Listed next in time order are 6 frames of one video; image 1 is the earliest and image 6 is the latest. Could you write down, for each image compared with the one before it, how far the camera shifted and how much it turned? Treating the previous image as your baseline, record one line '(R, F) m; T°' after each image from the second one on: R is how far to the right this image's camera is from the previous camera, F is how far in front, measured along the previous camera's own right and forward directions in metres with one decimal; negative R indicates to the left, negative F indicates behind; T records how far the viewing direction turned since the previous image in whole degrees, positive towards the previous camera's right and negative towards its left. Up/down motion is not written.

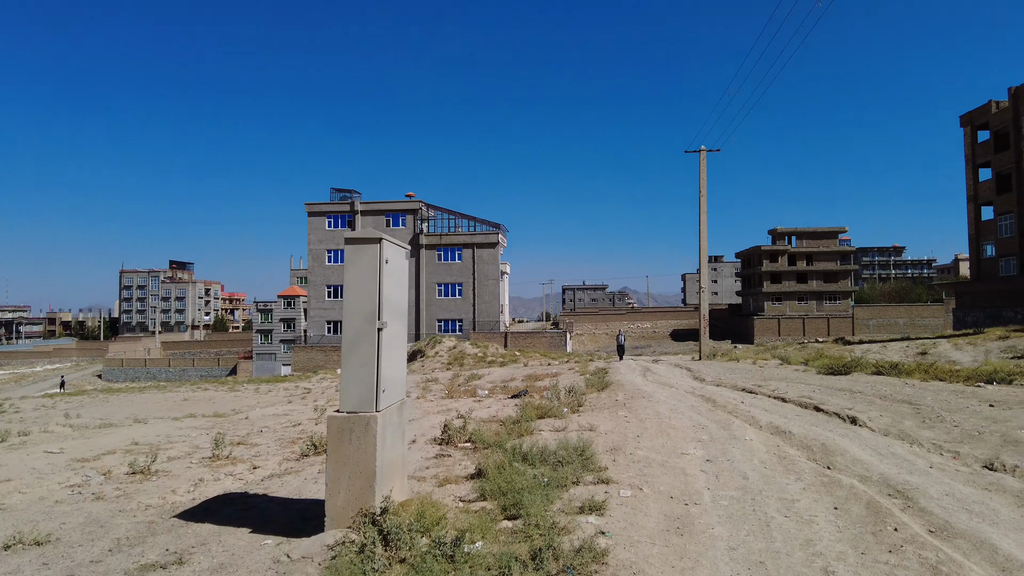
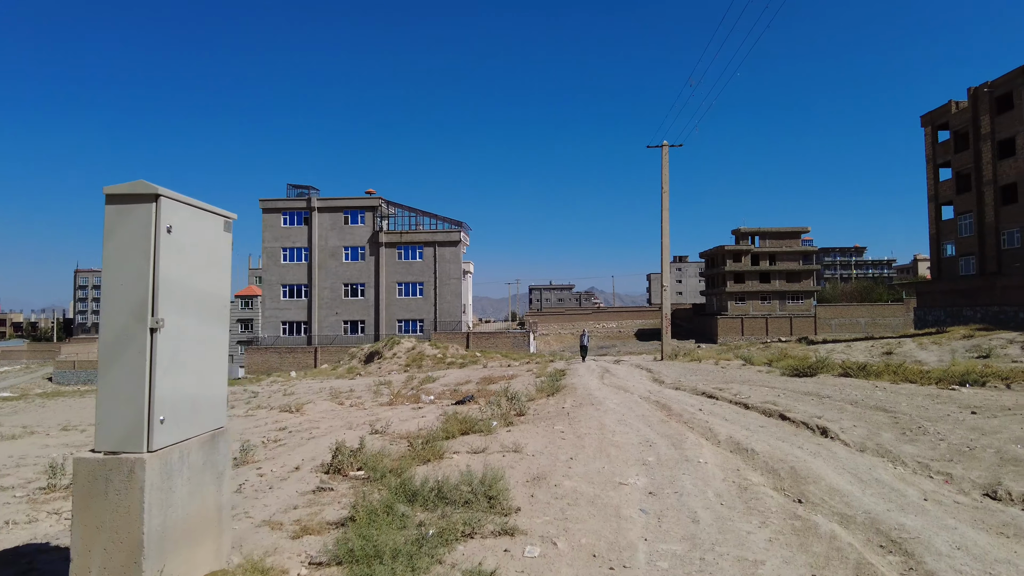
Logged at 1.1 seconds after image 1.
(+0.7, +1.5) m; +3°
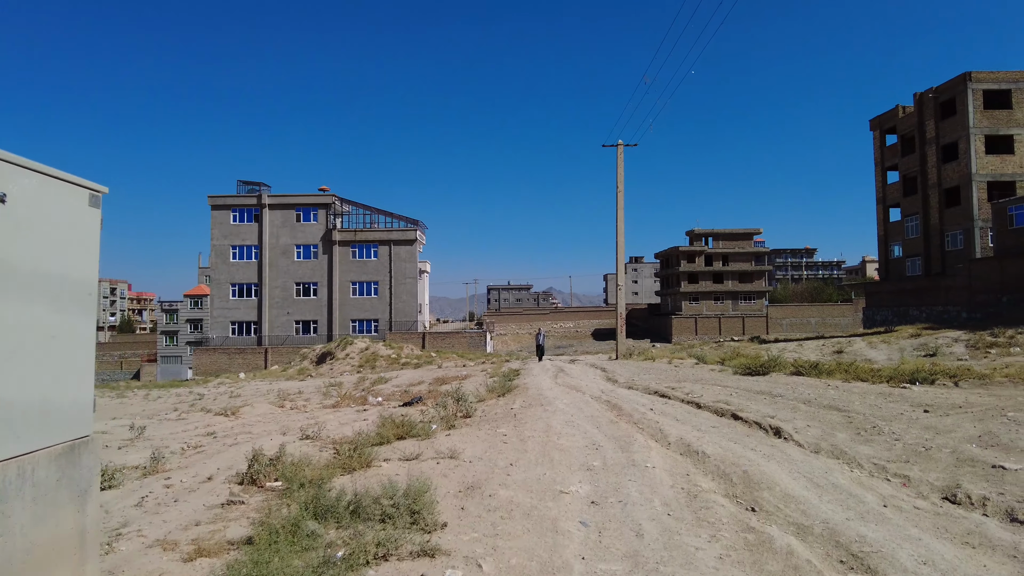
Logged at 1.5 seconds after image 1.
(+0.2, +0.5) m; +4°
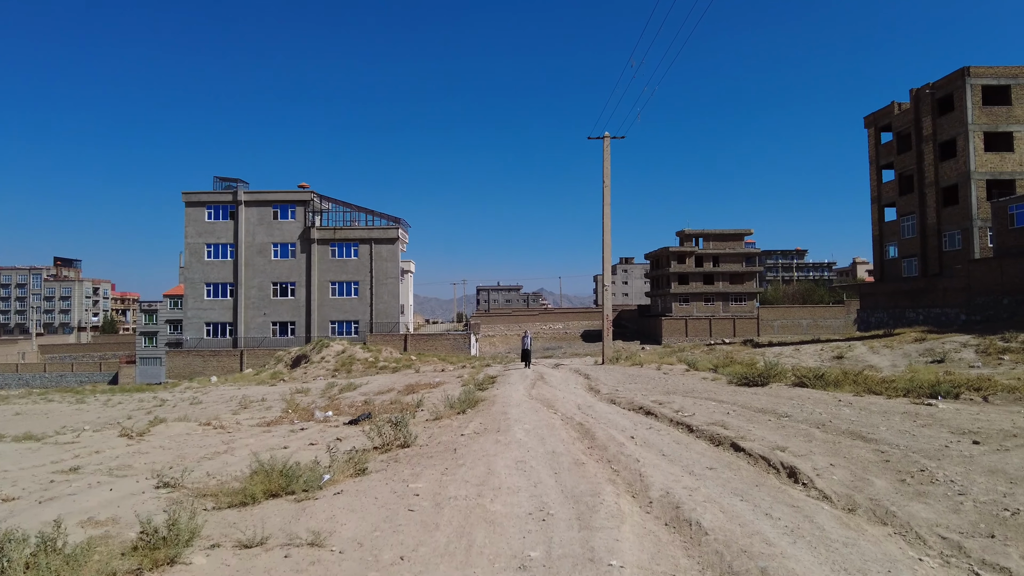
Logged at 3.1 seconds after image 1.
(+0.6, +2.0) m; +1°
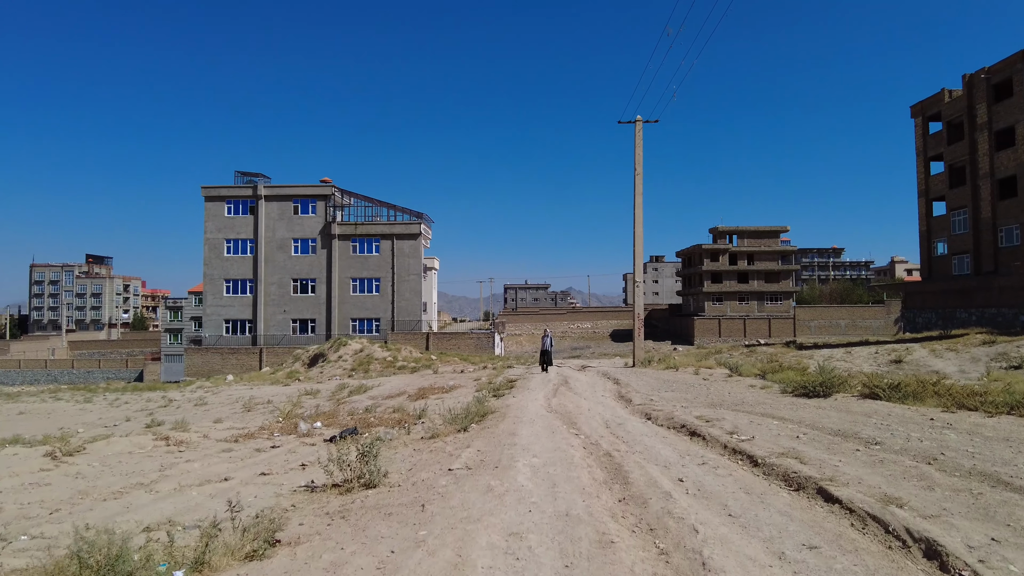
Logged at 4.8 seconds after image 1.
(+0.3, +2.2) m; -3°
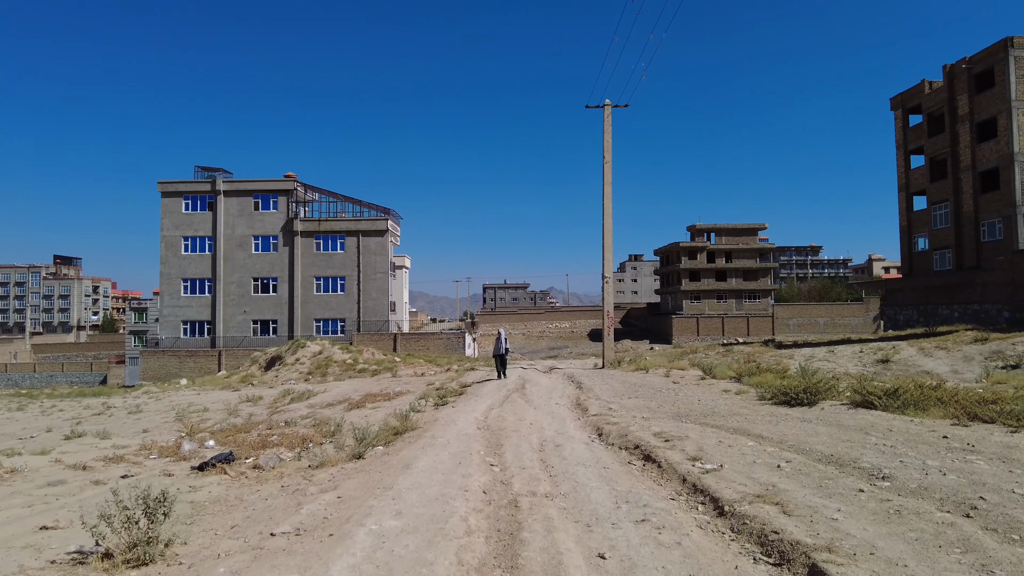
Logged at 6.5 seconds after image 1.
(+1.1, +2.1) m; +2°
